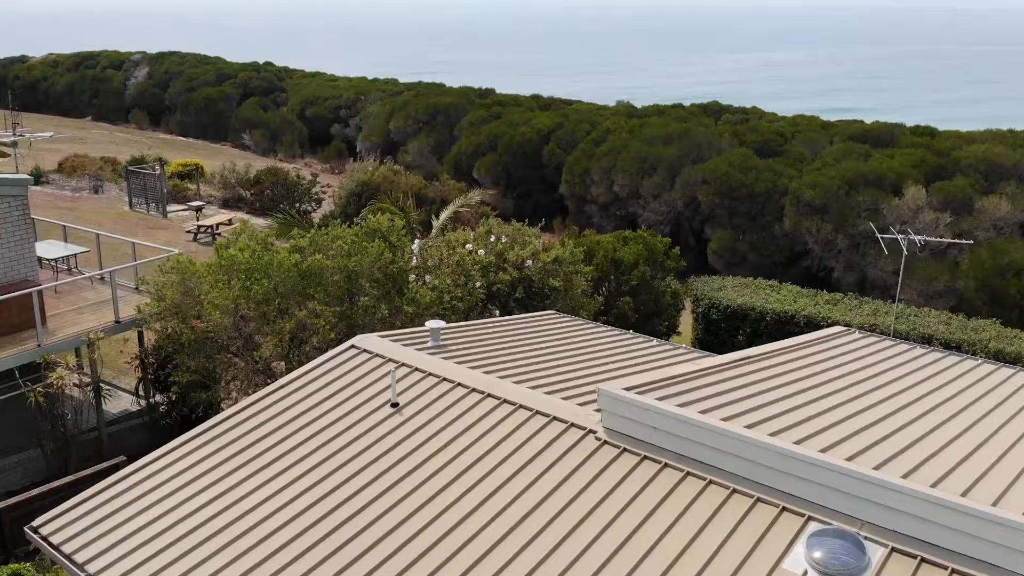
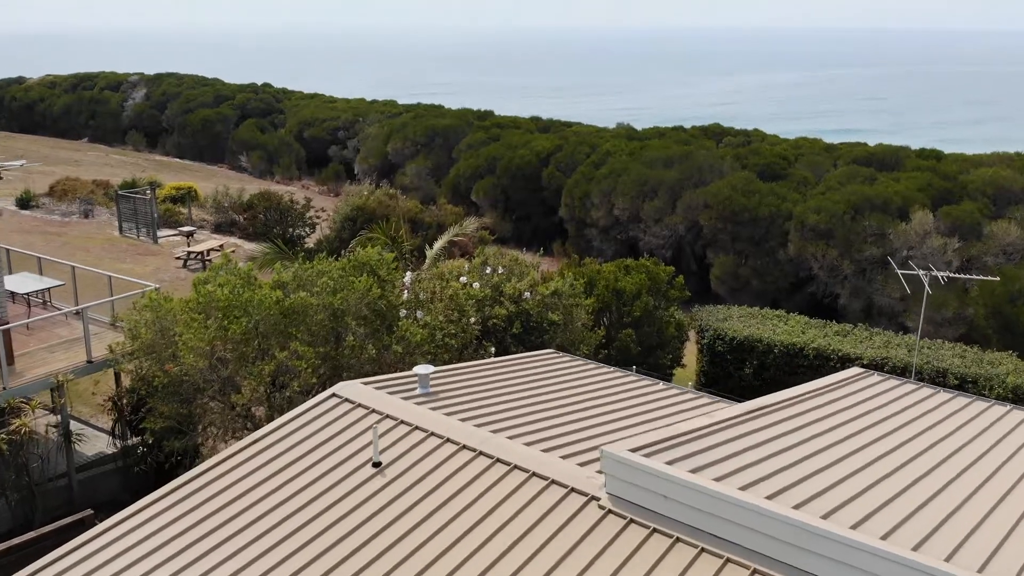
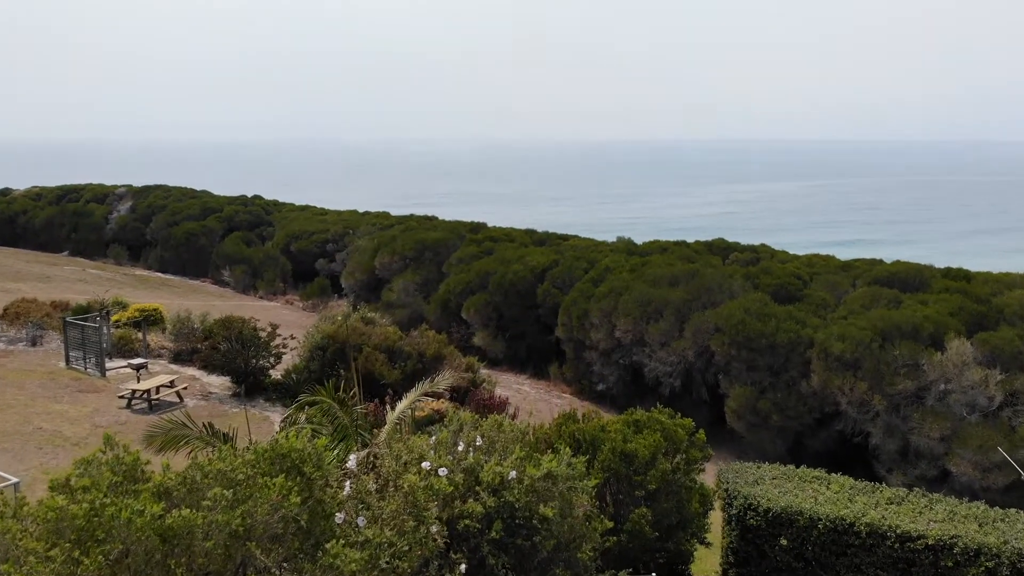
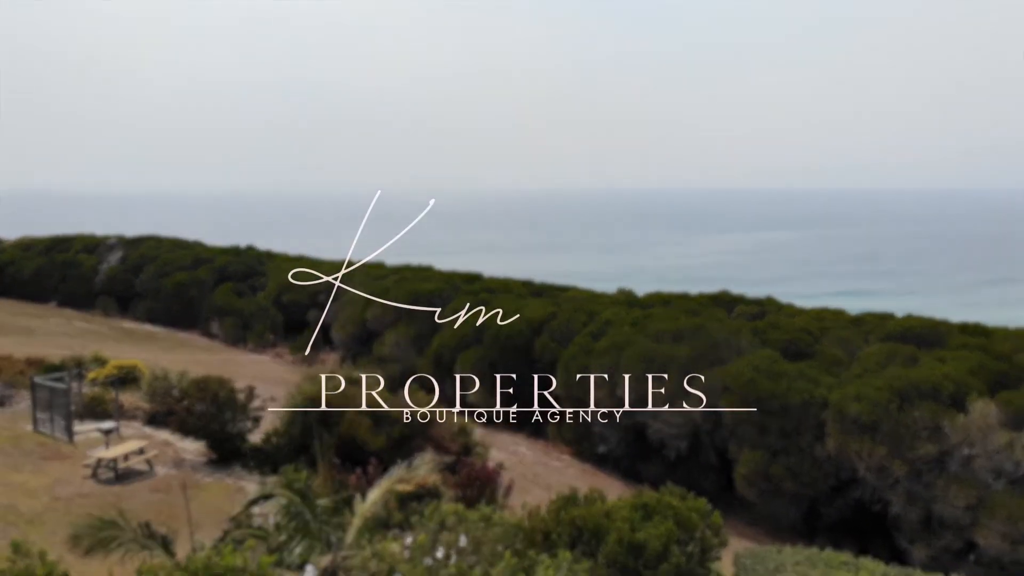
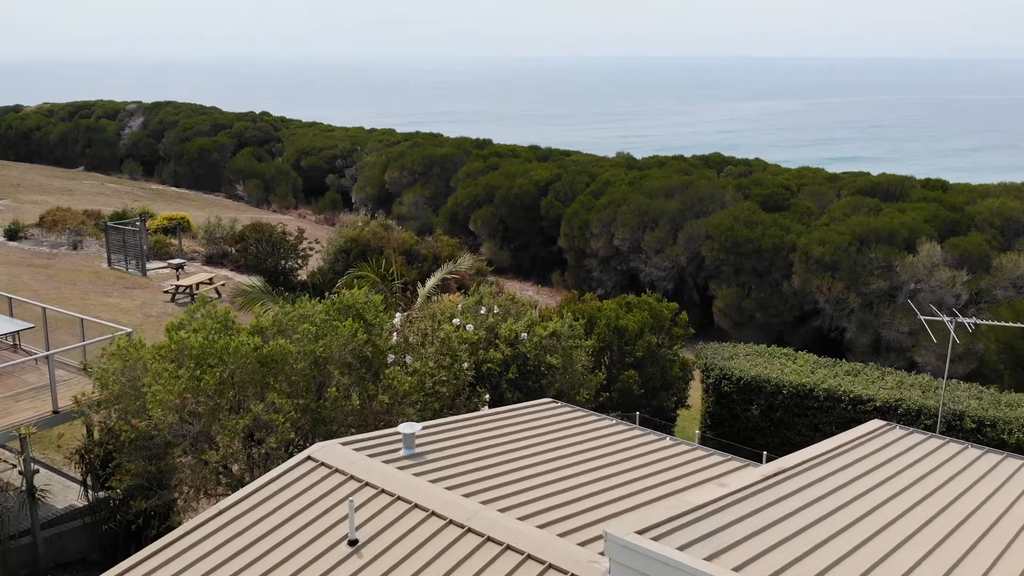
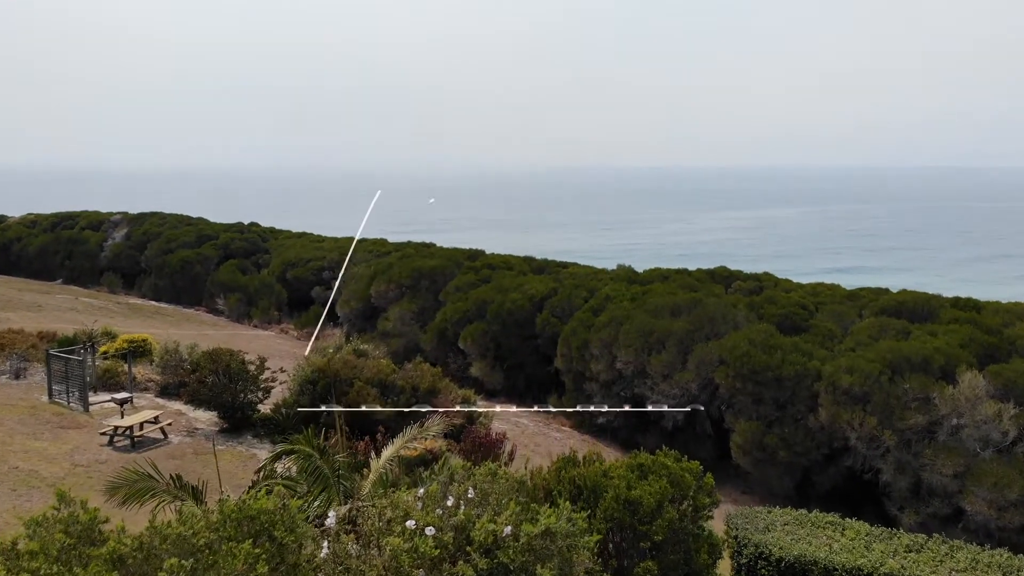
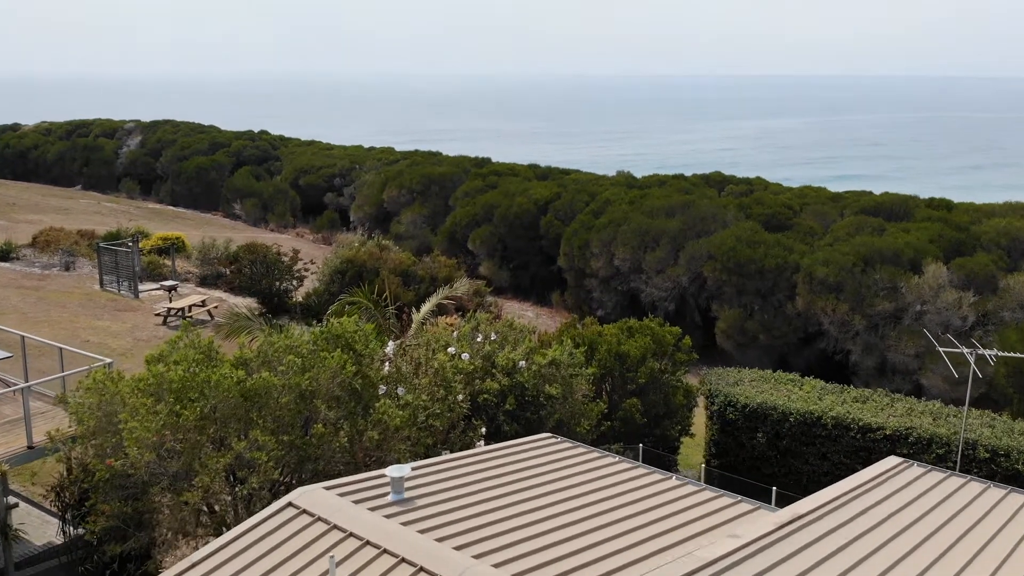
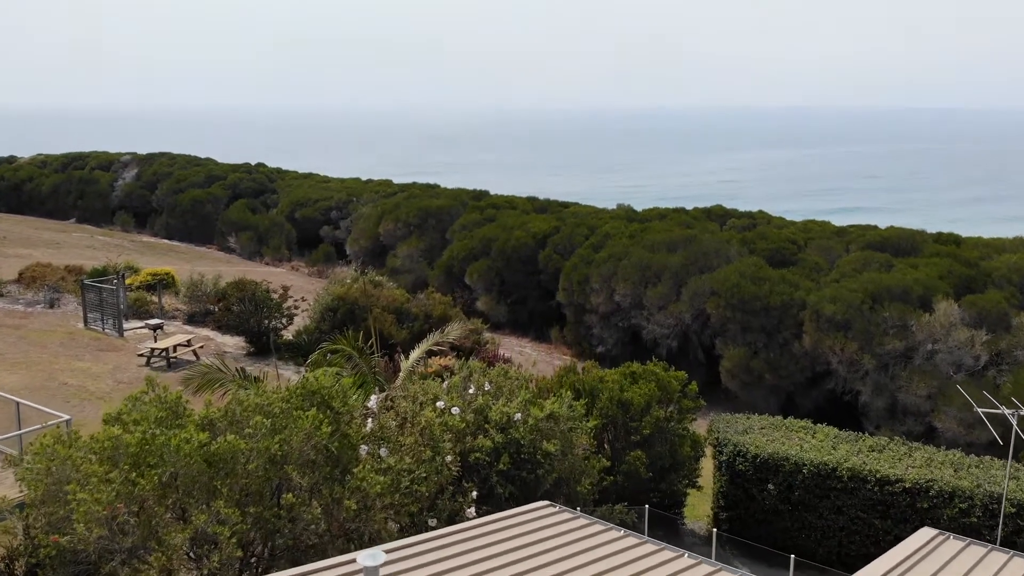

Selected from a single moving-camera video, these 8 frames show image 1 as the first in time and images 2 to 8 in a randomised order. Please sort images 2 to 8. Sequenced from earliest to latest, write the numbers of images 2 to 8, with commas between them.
2, 5, 7, 8, 3, 6, 4
